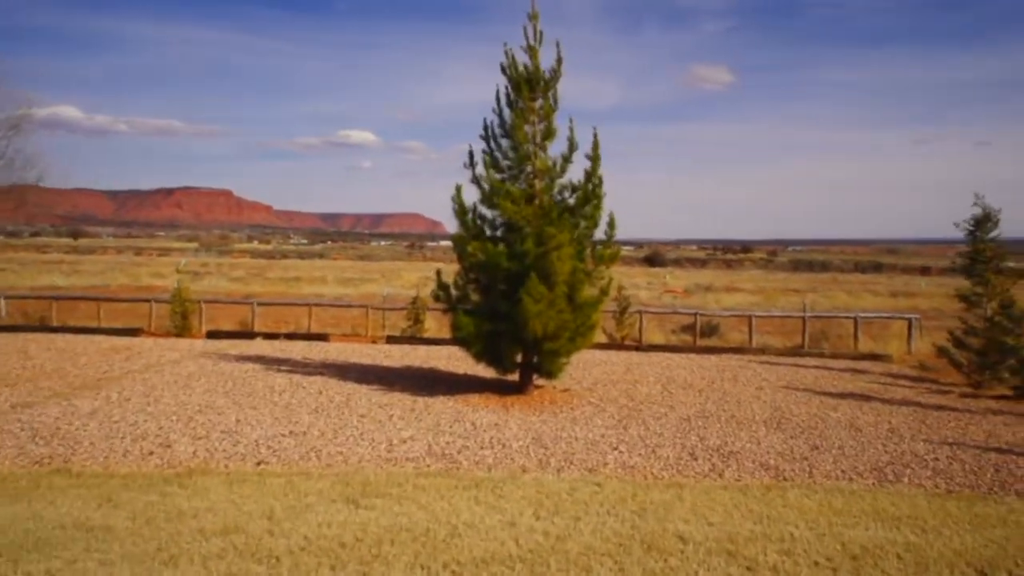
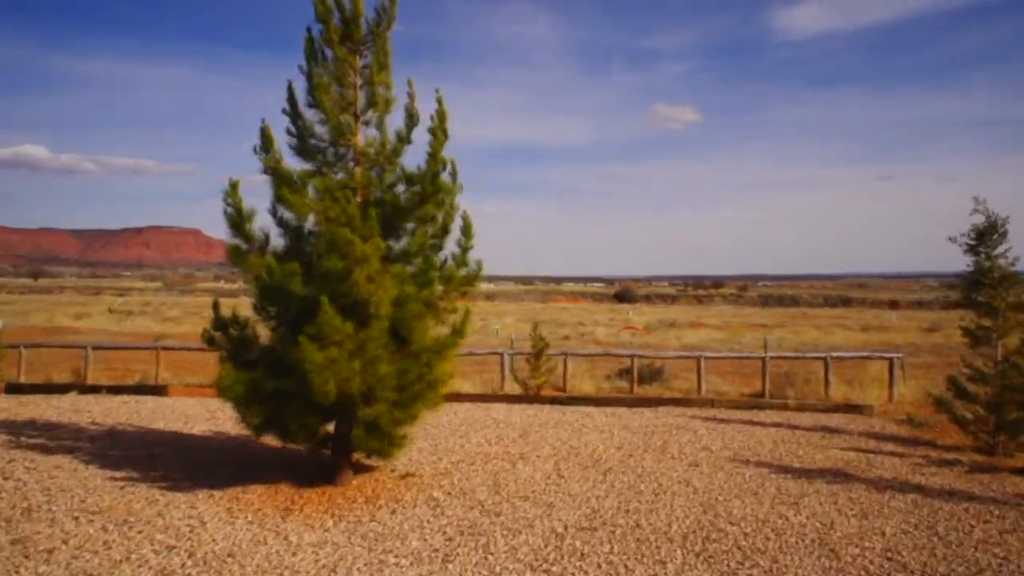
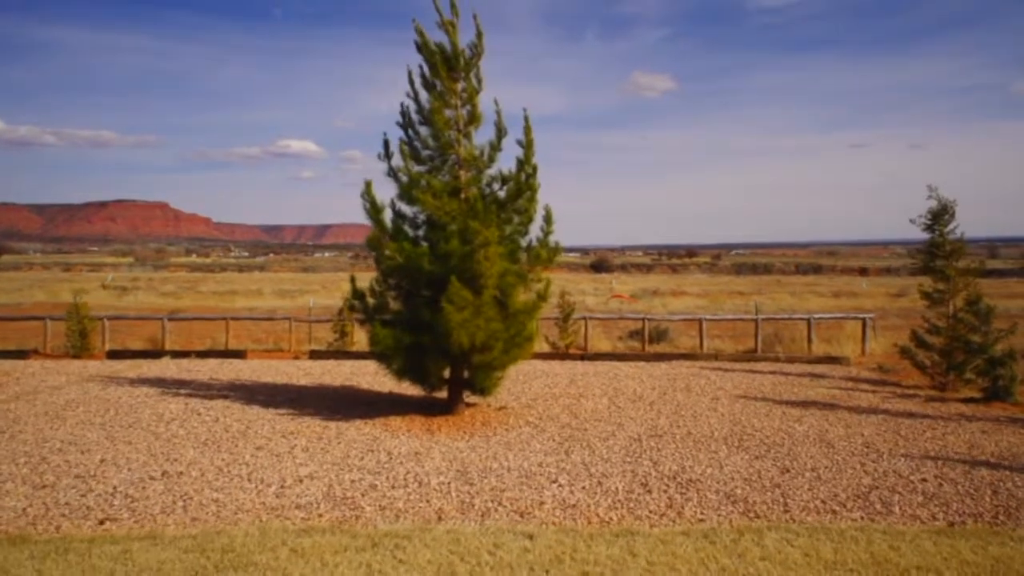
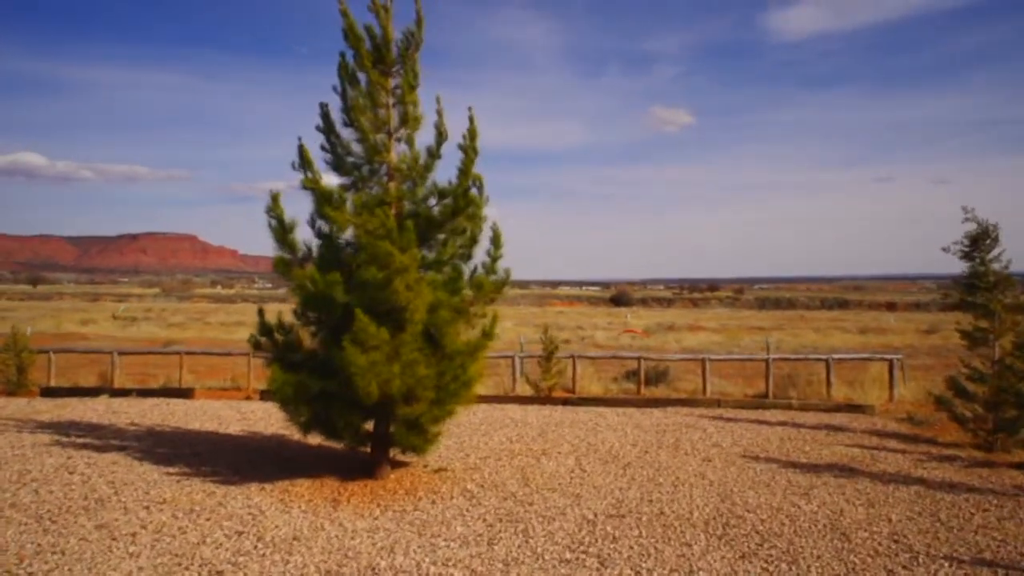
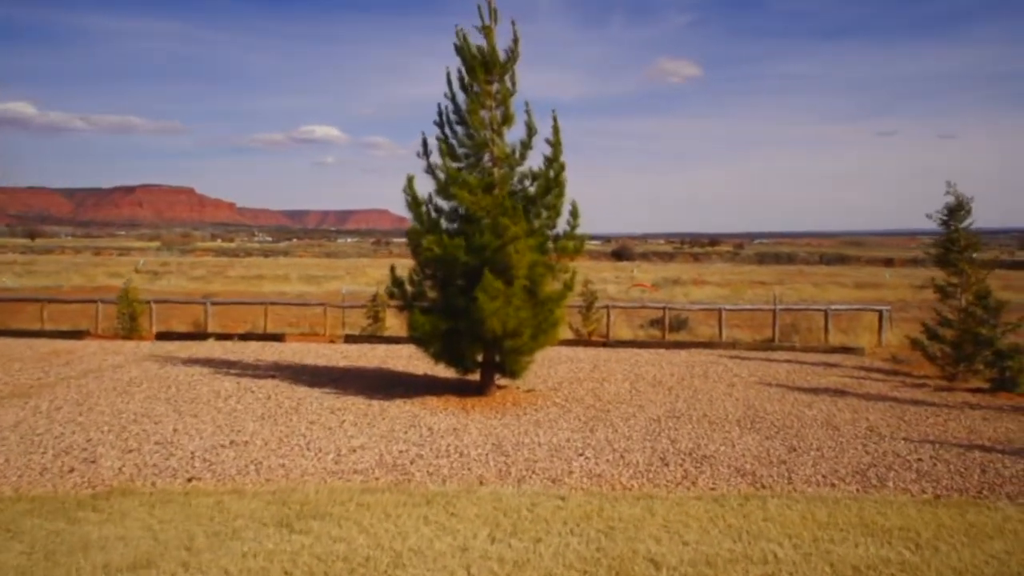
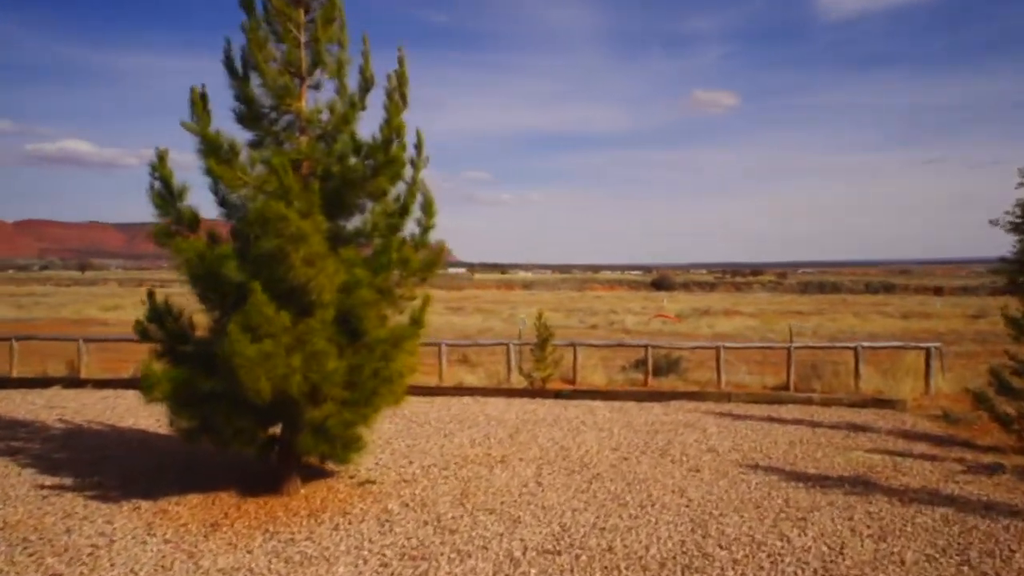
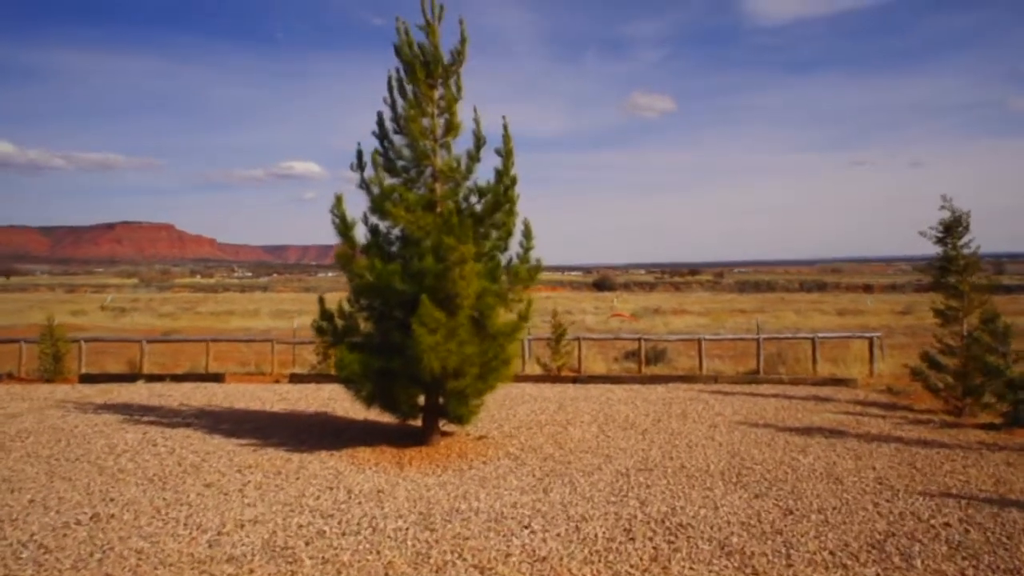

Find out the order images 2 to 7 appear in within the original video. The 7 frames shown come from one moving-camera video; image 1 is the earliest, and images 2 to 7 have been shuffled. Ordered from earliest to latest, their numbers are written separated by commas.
5, 3, 7, 4, 2, 6
